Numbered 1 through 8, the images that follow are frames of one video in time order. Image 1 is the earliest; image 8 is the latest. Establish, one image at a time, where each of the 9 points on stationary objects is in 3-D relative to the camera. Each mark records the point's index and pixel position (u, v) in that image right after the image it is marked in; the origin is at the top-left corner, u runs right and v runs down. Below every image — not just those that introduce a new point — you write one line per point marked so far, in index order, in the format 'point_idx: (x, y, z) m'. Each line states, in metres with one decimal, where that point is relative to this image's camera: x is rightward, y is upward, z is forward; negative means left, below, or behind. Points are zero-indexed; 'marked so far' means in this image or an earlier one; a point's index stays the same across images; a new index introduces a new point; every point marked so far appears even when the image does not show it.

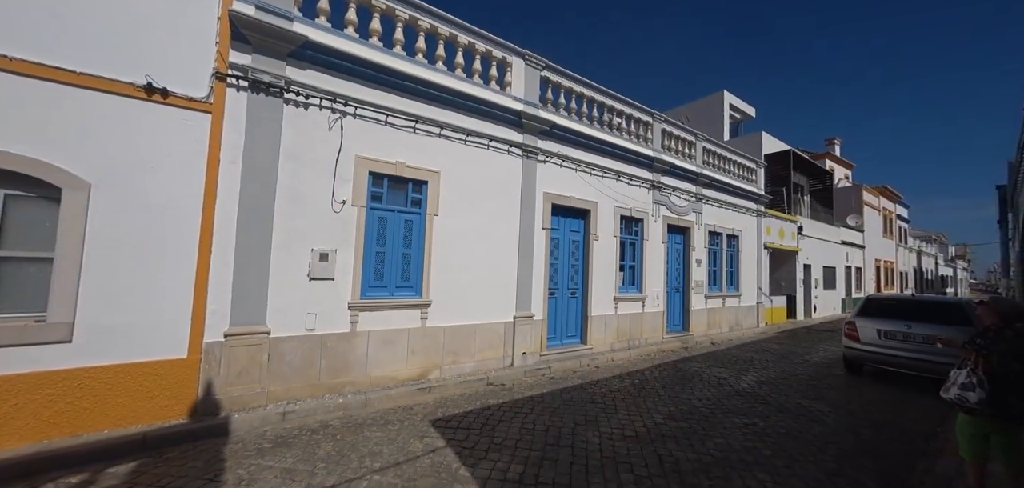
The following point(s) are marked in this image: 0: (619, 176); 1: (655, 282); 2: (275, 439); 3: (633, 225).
0: (+2.4, +1.5, +8.5) m
1: (+3.4, -0.9, +9.3) m
2: (-2.3, -1.9, +3.7) m
3: (+2.8, +0.5, +9.0) m
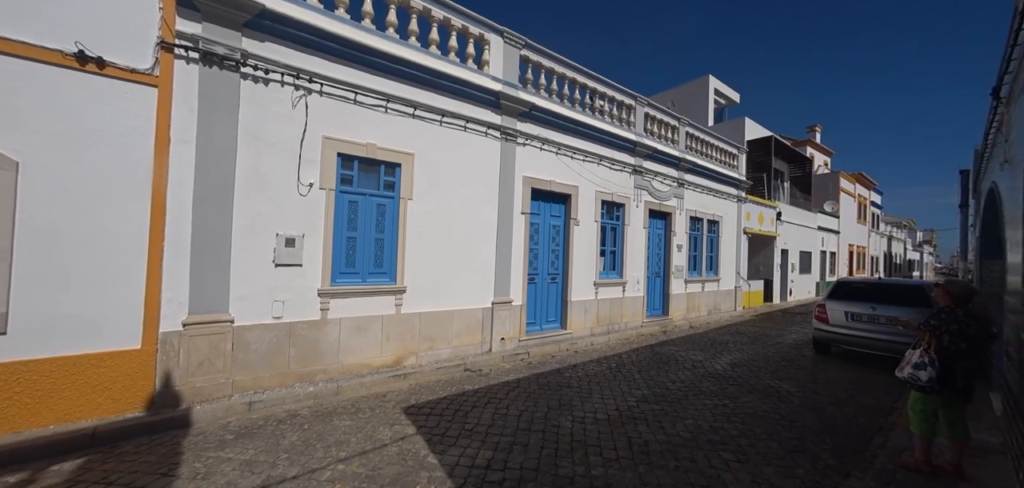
0: (+1.9, +1.8, +8.4) m
1: (+3.0, -0.6, +9.3) m
2: (-2.5, -1.7, +3.5) m
3: (+2.4, +0.8, +8.9) m
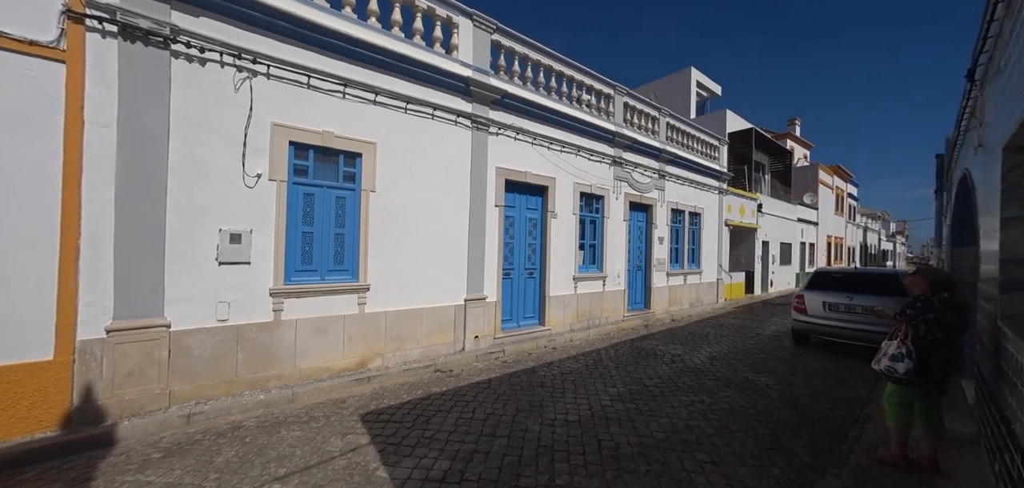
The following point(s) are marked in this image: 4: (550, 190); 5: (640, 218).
0: (+1.4, +2.0, +8.2) m
1: (+2.5, -0.4, +9.1) m
2: (-2.8, -1.7, +3.2) m
3: (+1.8, +1.0, +8.7) m
4: (+0.8, +1.1, +7.6) m
5: (+3.4, +0.7, +10.2) m
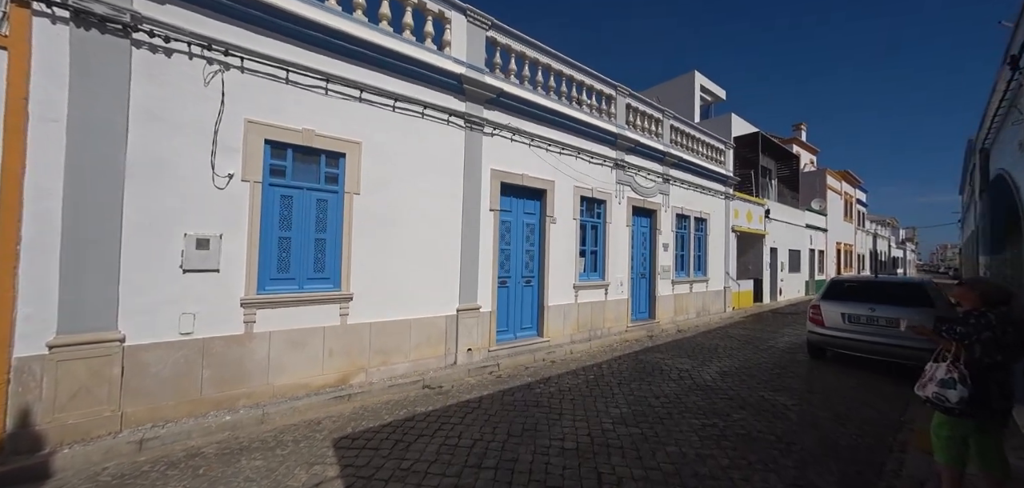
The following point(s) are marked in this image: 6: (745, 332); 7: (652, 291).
0: (+1.4, +1.8, +7.8) m
1: (+2.4, -0.6, +8.7) m
2: (-2.9, -1.7, +2.8) m
3: (+1.8, +0.8, +8.3) m
4: (+0.7, +0.9, +7.3) m
5: (+3.4, +0.5, +9.8) m
6: (+6.0, -2.3, +9.8) m
7: (+3.6, -1.2, +10.0) m
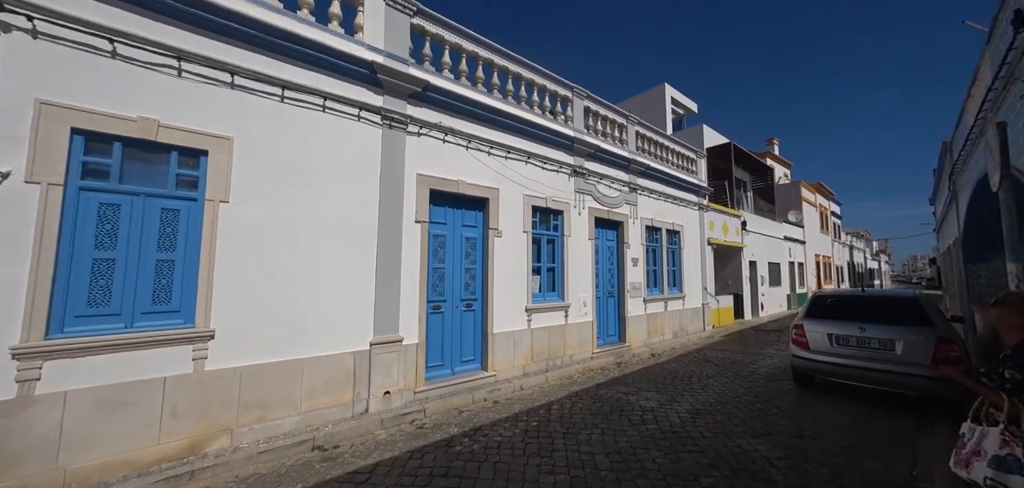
0: (+0.3, +1.5, +6.9) m
1: (+1.4, -0.9, +7.8) m
2: (-3.7, -1.8, +1.6) m
3: (+0.7, +0.5, +7.4) m
4: (-0.3, +0.7, +6.3) m
5: (+2.3, +0.2, +8.9) m
6: (+4.9, -2.6, +8.9) m
7: (+2.6, -1.6, +9.0) m
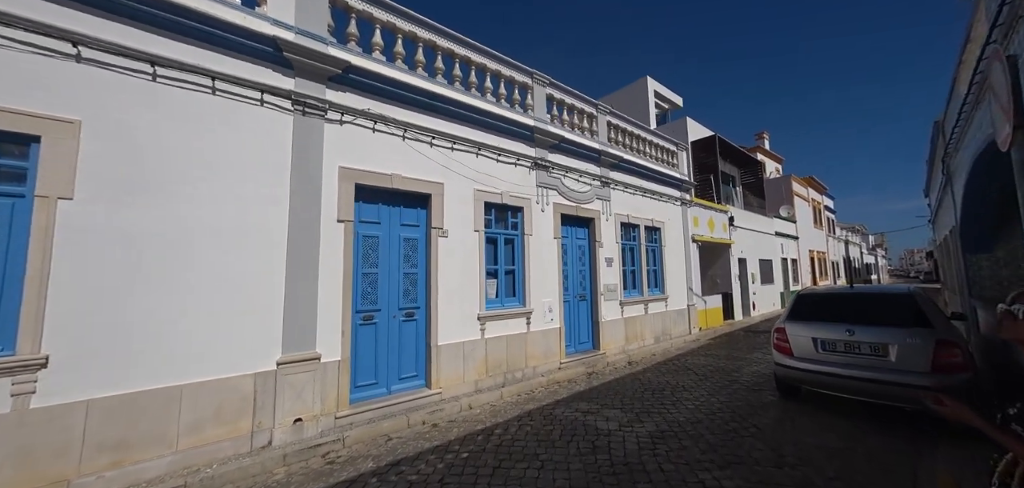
0: (-0.5, +1.5, +6.2) m
1: (+0.6, -0.9, +7.1) m
2: (-4.5, -1.9, +0.9) m
3: (-0.1, +0.5, +6.7) m
4: (-1.1, +0.7, +5.6) m
5: (+1.5, +0.2, +8.2) m
6: (+4.2, -2.5, +8.2) m
7: (+1.8, -1.5, +8.3) m
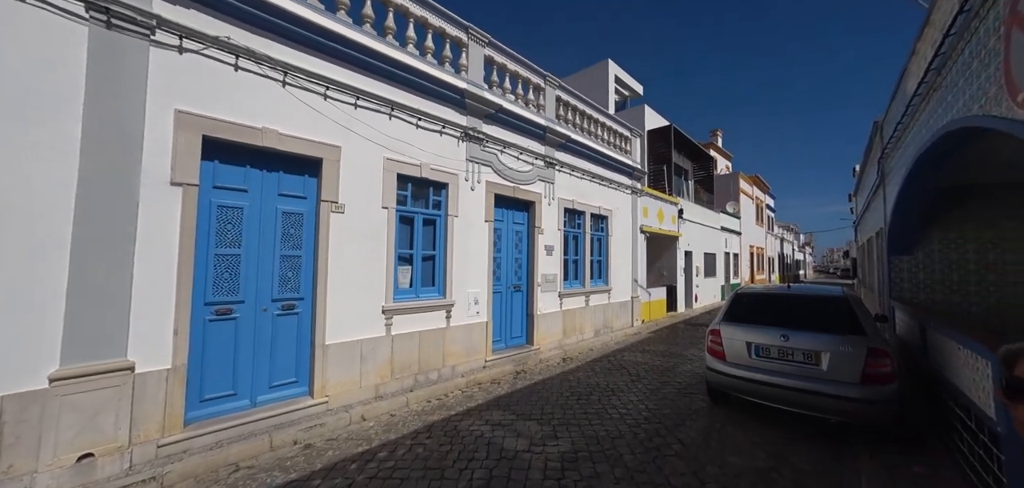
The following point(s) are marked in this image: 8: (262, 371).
0: (-1.6, +1.8, +5.2) m
1: (-0.7, -0.6, +6.2) m
2: (-5.1, -1.7, -0.4) m
3: (-1.2, +0.8, +5.8) m
4: (-2.2, +0.9, +4.6) m
5: (+0.1, +0.5, +7.4) m
6: (+2.7, -2.3, +7.8) m
7: (+0.4, -1.3, +7.6) m
8: (-2.7, -1.3, +4.1) m
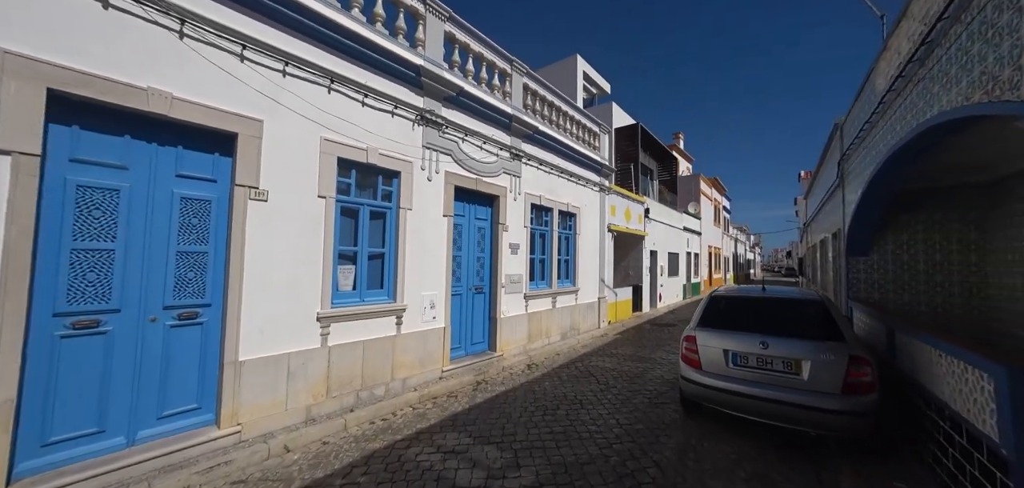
0: (-2.1, +1.9, +4.4) m
1: (-1.3, -0.5, +5.6) m
2: (-5.1, -1.6, -1.4) m
3: (-1.8, +0.8, +5.0) m
4: (-2.6, +1.0, +3.7) m
5: (-0.6, +0.5, +6.8) m
6: (+1.9, -2.3, +7.4) m
7: (-0.4, -1.2, +7.0) m
8: (-3.1, -1.3, +3.3) m
